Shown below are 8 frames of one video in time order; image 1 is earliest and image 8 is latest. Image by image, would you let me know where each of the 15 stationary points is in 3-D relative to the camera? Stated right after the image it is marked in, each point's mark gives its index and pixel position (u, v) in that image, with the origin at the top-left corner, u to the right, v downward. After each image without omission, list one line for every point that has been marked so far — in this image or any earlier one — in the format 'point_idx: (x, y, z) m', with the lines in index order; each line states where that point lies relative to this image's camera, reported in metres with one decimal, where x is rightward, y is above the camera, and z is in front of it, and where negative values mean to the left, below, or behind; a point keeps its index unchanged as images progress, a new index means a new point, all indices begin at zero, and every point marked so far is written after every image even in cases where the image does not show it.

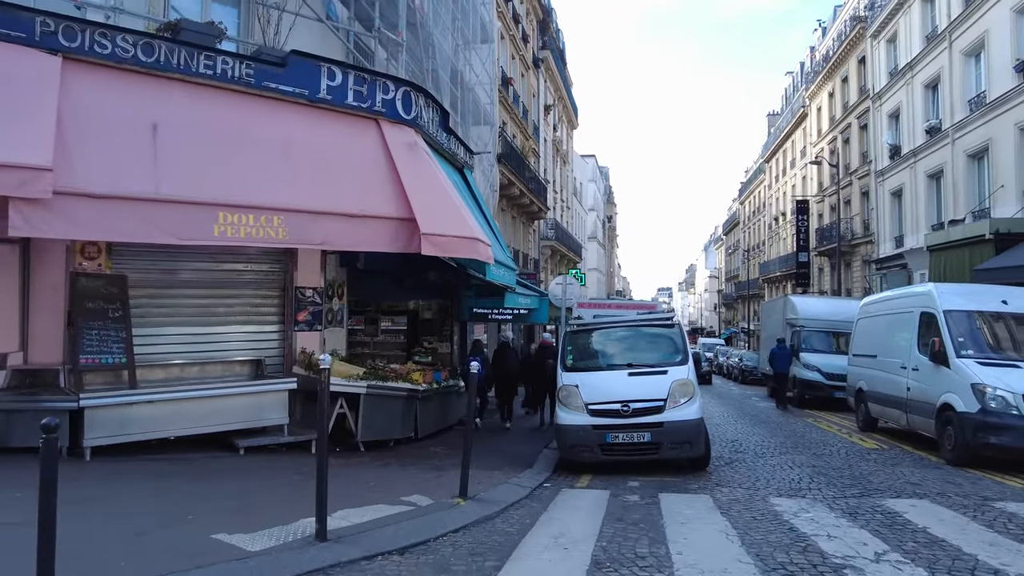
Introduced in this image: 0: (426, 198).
0: (-1.2, +1.2, +9.1) m
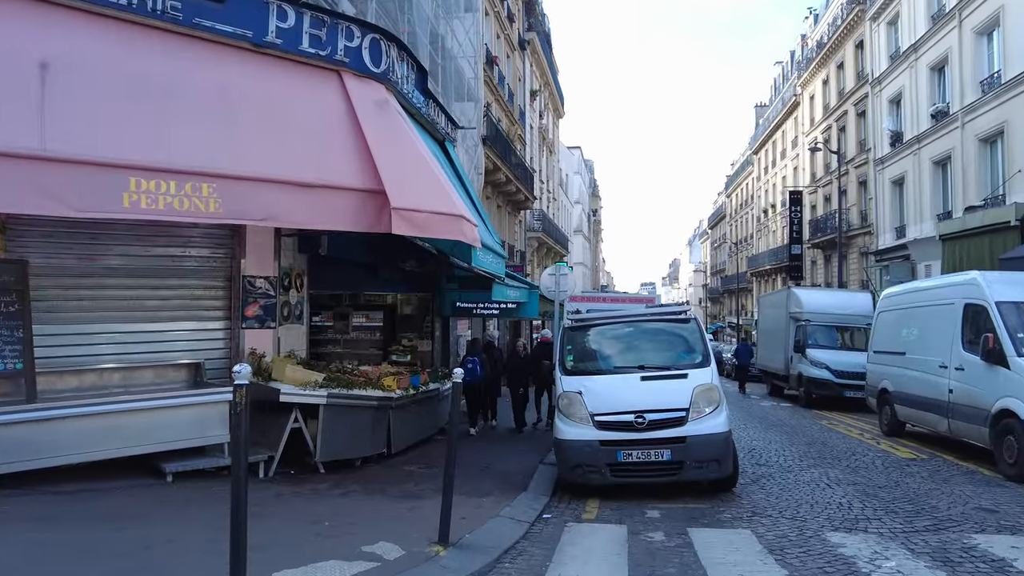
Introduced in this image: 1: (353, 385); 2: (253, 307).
0: (-1.2, +1.3, +7.5) m
1: (-1.9, -1.2, +8.2) m
2: (-3.3, -0.2, +8.7) m
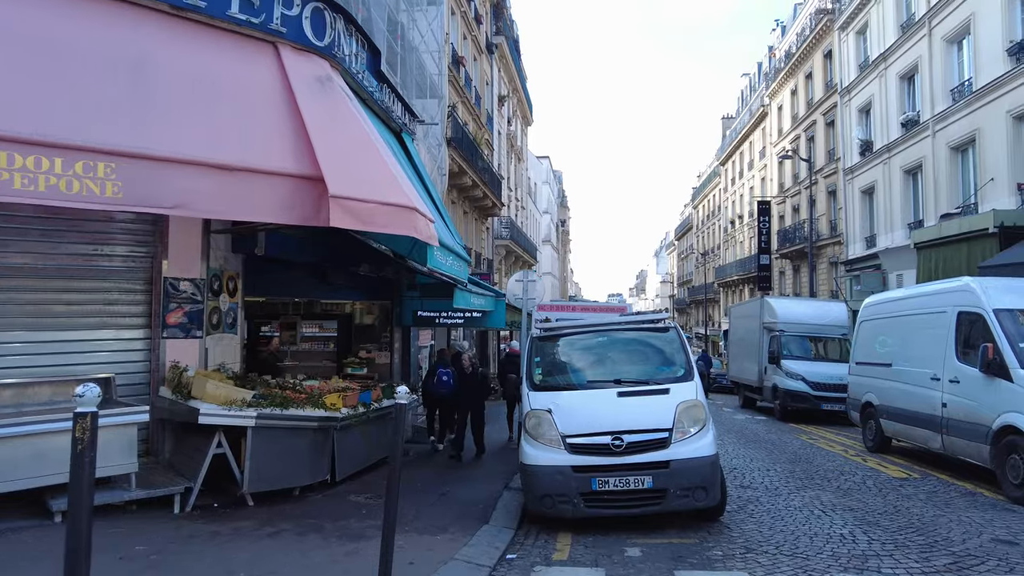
0: (-1.6, +1.3, +6.5) m
1: (-2.3, -1.2, +7.1) m
2: (-3.7, -0.3, +7.6) m
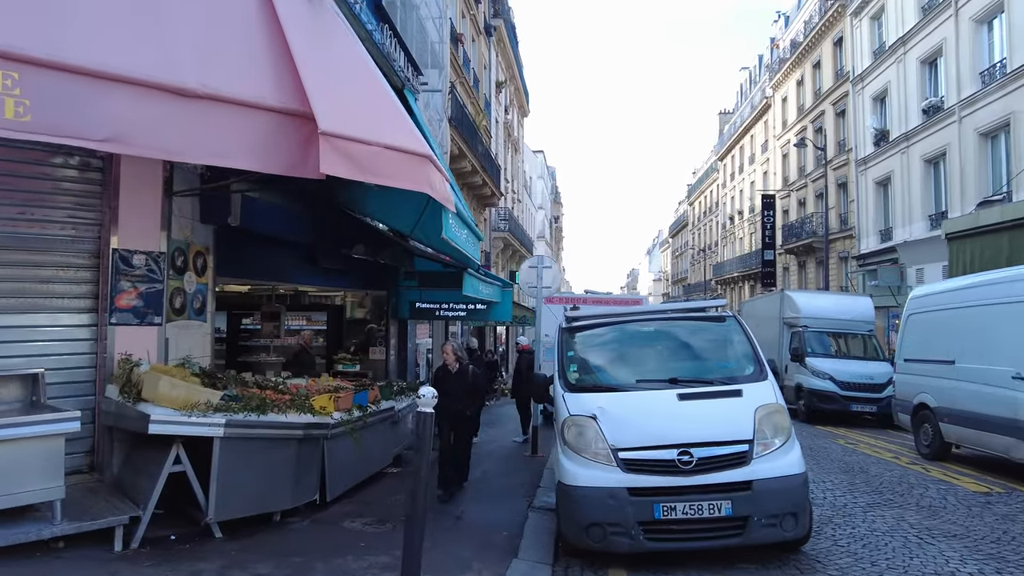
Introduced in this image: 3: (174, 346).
0: (-1.3, +1.5, +5.0) m
1: (-2.0, -1.0, +5.7) m
2: (-3.4, -0.1, +6.1) m
3: (-3.2, -0.6, +6.6) m
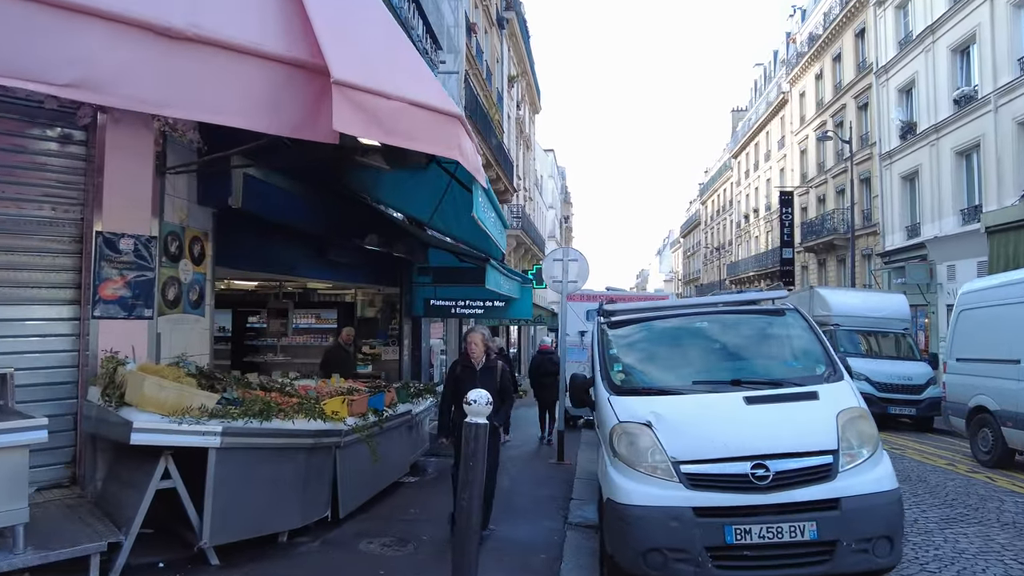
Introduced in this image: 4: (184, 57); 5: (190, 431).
0: (-1.0, +1.6, +4.2) m
1: (-1.7, -0.9, +4.9) m
2: (-3.1, 0.0, +5.4) m
3: (-2.9, -0.5, +5.9) m
4: (-1.7, +1.2, +3.7) m
5: (-2.0, -0.9, +4.4) m
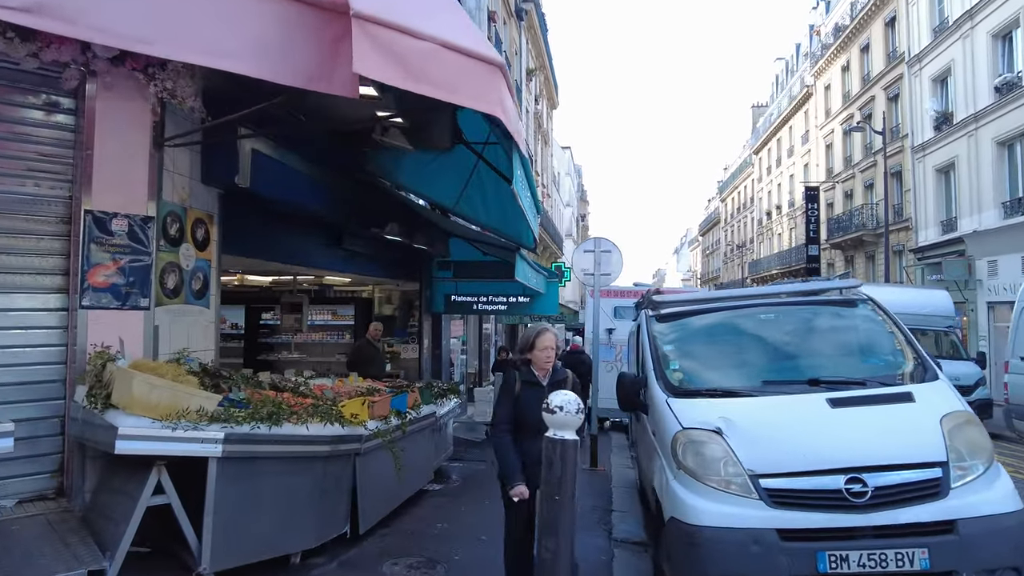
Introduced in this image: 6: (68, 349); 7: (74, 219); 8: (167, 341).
0: (-0.7, +1.7, +3.6) m
1: (-1.4, -0.8, +4.3) m
2: (-2.8, +0.1, +4.8) m
3: (-2.6, -0.4, +5.2) m
4: (-1.5, +1.3, +3.0) m
5: (-1.8, -0.8, +3.8) m
6: (-3.0, -0.4, +4.7) m
7: (-3.0, +0.5, +4.7) m
8: (-2.6, -0.4, +5.3) m
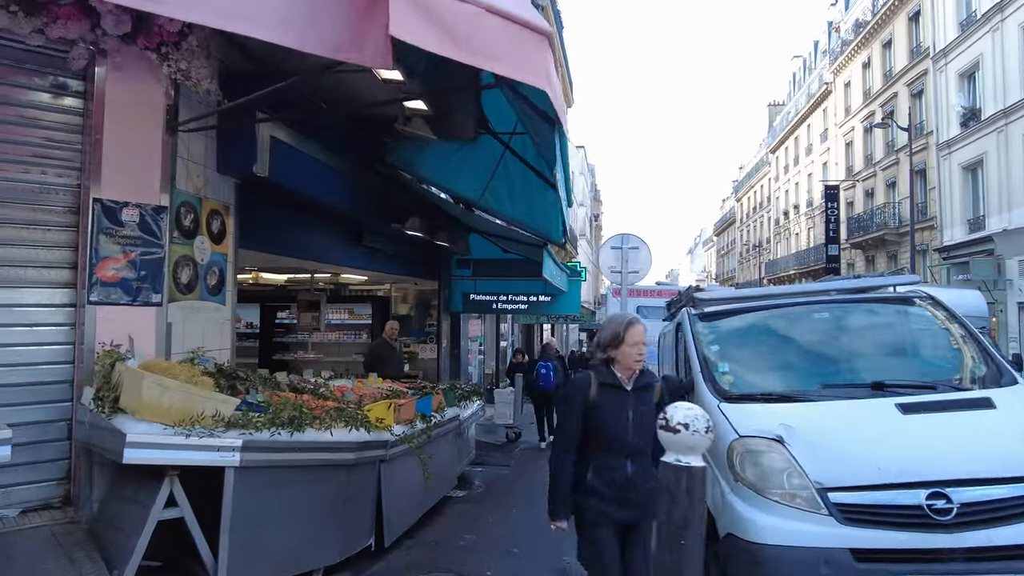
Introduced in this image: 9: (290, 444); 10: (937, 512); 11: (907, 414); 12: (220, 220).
0: (-0.5, +1.7, +3.2) m
1: (-1.2, -0.8, +4.0) m
2: (-2.6, +0.2, +4.5) m
3: (-2.4, -0.3, +4.9) m
4: (-1.2, +1.4, +2.7) m
5: (-1.5, -0.8, +3.4) m
6: (-2.8, -0.4, +4.4) m
7: (-2.7, +0.5, +4.4) m
8: (-2.4, -0.4, +4.9) m
9: (-1.2, -0.9, +3.8) m
10: (+2.1, -1.1, +3.4) m
11: (+2.3, -0.7, +4.0) m
12: (-2.3, +0.5, +5.4) m
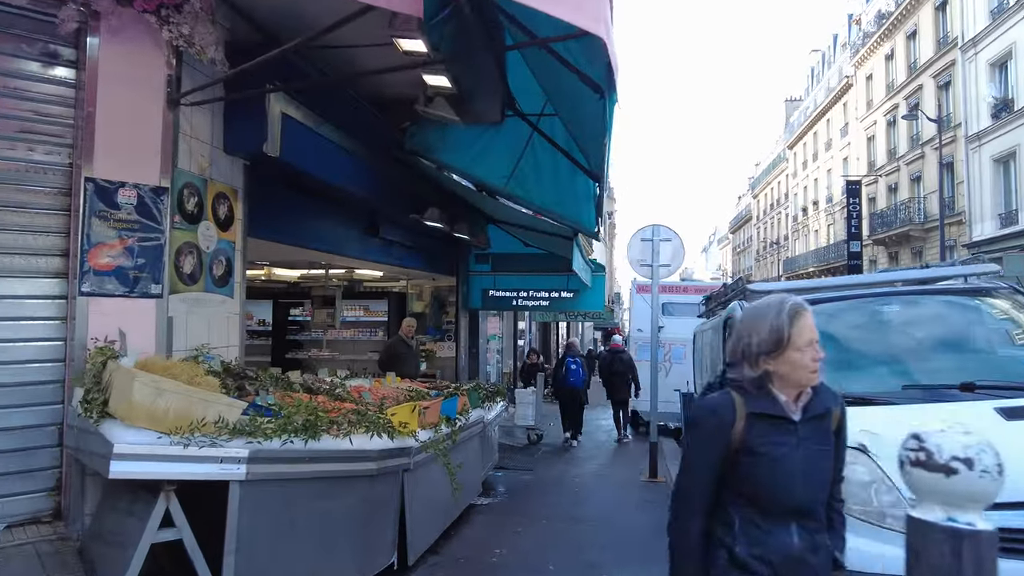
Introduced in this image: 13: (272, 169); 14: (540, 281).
0: (-0.3, +1.8, +2.8) m
1: (-1.0, -0.7, +3.5) m
2: (-2.3, +0.2, +4.0) m
3: (-2.1, -0.3, +4.5) m
4: (-1.1, +1.4, +2.2) m
5: (-1.3, -0.7, +3.0) m
6: (-2.5, -0.3, +3.9) m
7: (-2.5, +0.6, +4.0) m
8: (-2.1, -0.3, +4.5) m
9: (-1.0, -0.8, +3.3) m
10: (+2.3, -1.1, +2.9) m
11: (+2.5, -0.6, +3.4) m
12: (-2.0, +0.6, +4.9) m
13: (-1.9, +0.9, +5.5) m
14: (+0.5, +0.1, +11.7) m
